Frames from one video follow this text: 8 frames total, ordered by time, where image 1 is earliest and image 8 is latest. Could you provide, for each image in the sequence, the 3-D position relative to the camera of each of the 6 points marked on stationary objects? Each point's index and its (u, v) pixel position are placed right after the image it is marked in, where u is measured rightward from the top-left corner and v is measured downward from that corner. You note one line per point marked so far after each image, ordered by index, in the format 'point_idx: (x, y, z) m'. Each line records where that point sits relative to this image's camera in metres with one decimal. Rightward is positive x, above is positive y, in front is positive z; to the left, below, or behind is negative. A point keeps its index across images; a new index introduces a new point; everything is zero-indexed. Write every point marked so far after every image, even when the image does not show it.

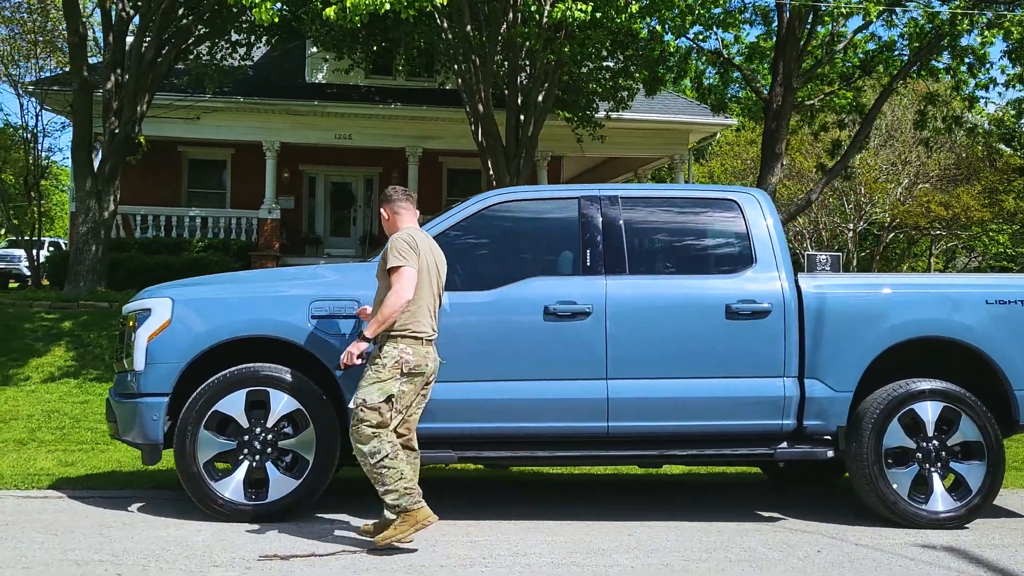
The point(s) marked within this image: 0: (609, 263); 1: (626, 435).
0: (+0.6, +0.1, +5.6) m
1: (+0.7, -0.9, +5.5) m
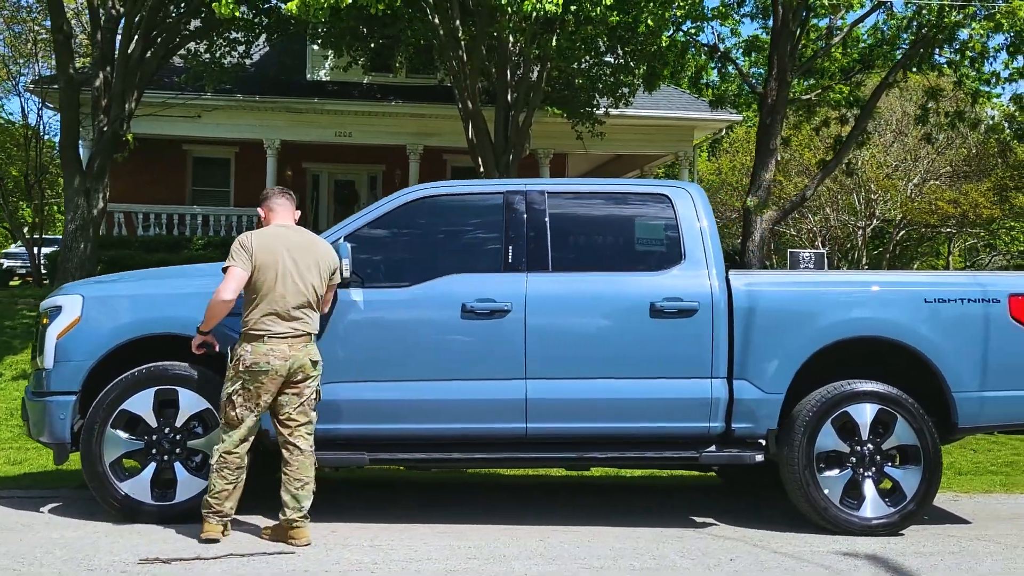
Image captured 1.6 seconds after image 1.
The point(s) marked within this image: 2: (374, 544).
0: (+0.1, +0.2, +5.5) m
1: (+0.2, -0.9, +5.4) m
2: (-0.7, -1.3, +4.7) m
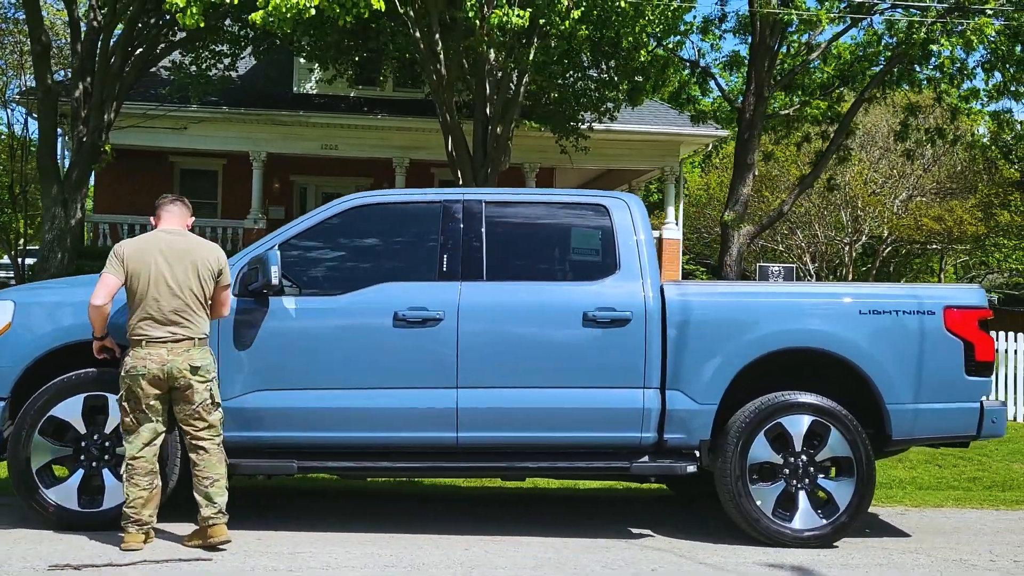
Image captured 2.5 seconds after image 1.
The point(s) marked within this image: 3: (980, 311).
0: (-0.3, +0.1, +5.5) m
1: (-0.2, -0.9, +5.4) m
2: (-1.1, -1.3, +4.6) m
3: (+2.8, -0.1, +5.5) m
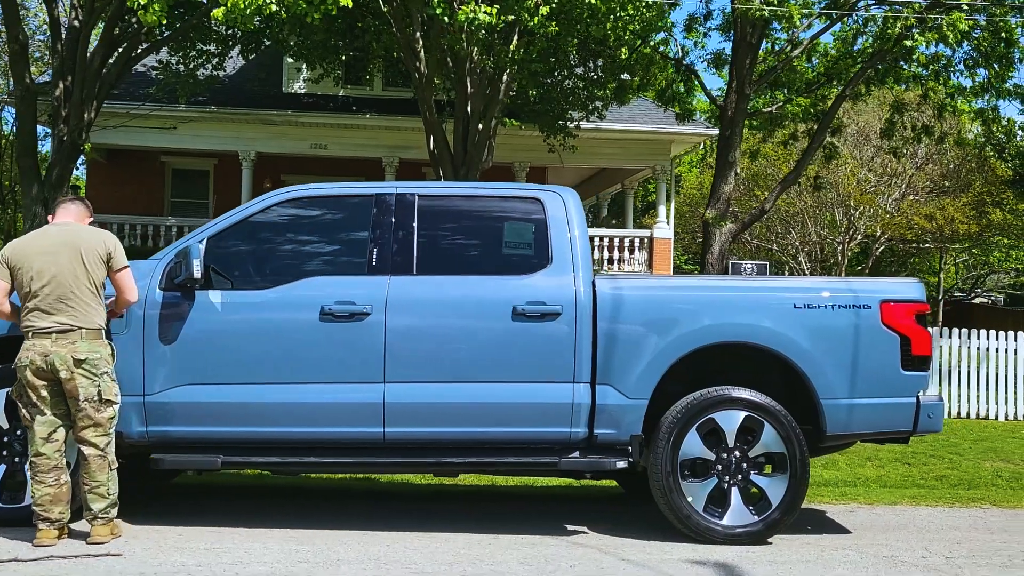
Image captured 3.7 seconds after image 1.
0: (-0.7, +0.1, +5.4) m
1: (-0.6, -0.9, +5.3) m
2: (-1.5, -1.3, +4.6) m
3: (+2.4, -0.1, +5.4) m
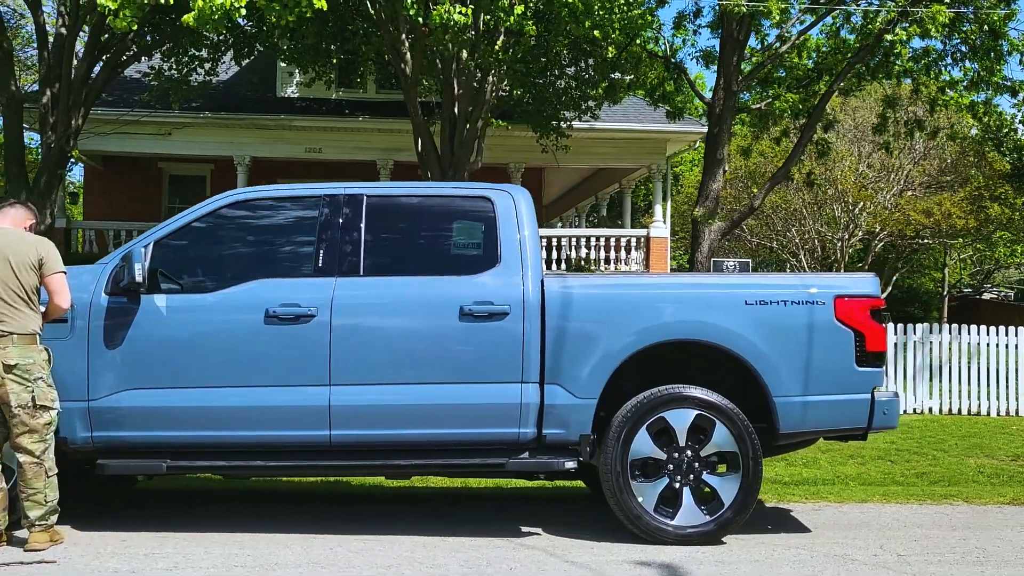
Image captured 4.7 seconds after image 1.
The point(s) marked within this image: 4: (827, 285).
0: (-1.0, +0.1, +5.4) m
1: (-0.9, -0.9, +5.3) m
2: (-1.8, -1.3, +4.6) m
3: (+2.1, -0.1, +5.4) m
4: (+1.8, 0.0, +5.4) m
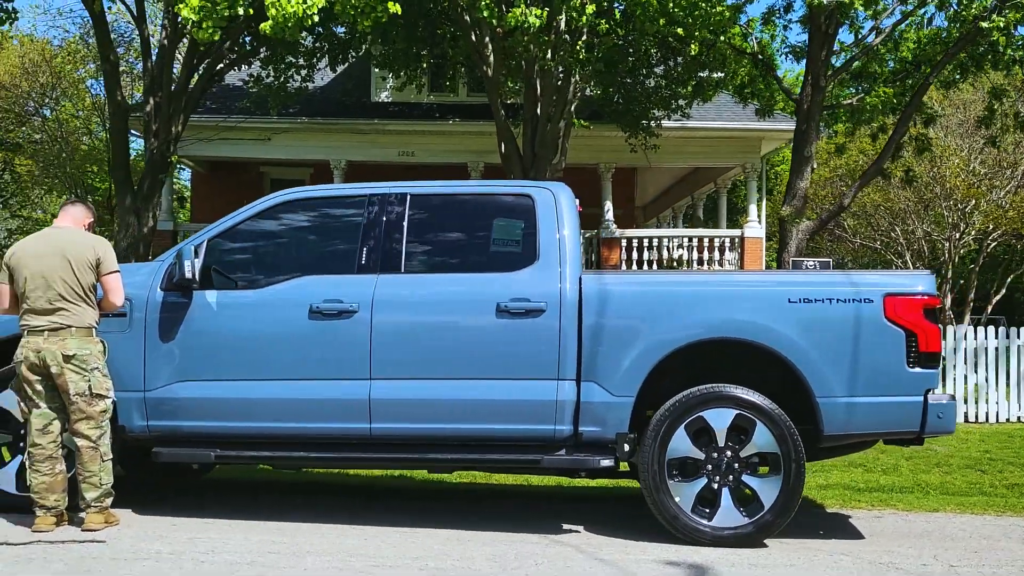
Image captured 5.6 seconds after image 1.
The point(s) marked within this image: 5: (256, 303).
0: (-0.8, +0.2, +5.5) m
1: (-0.7, -0.9, +5.4) m
2: (-1.7, -1.3, +4.8) m
3: (+2.3, -0.1, +5.1) m
4: (+2.0, 0.0, +5.2) m
5: (-1.5, -0.1, +5.4) m
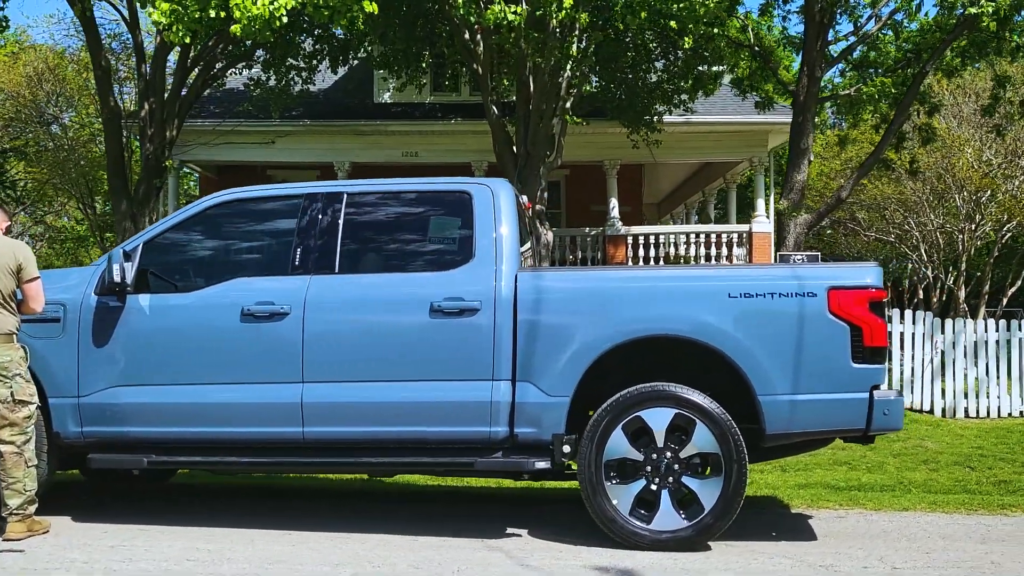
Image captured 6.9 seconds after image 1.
0: (-1.1, +0.1, +5.4) m
1: (-1.0, -0.9, +5.3) m
2: (-2.0, -1.3, +4.7) m
3: (+1.9, 0.0, +5.0) m
4: (+1.7, +0.1, +5.0) m
5: (-1.8, -0.1, +5.3) m
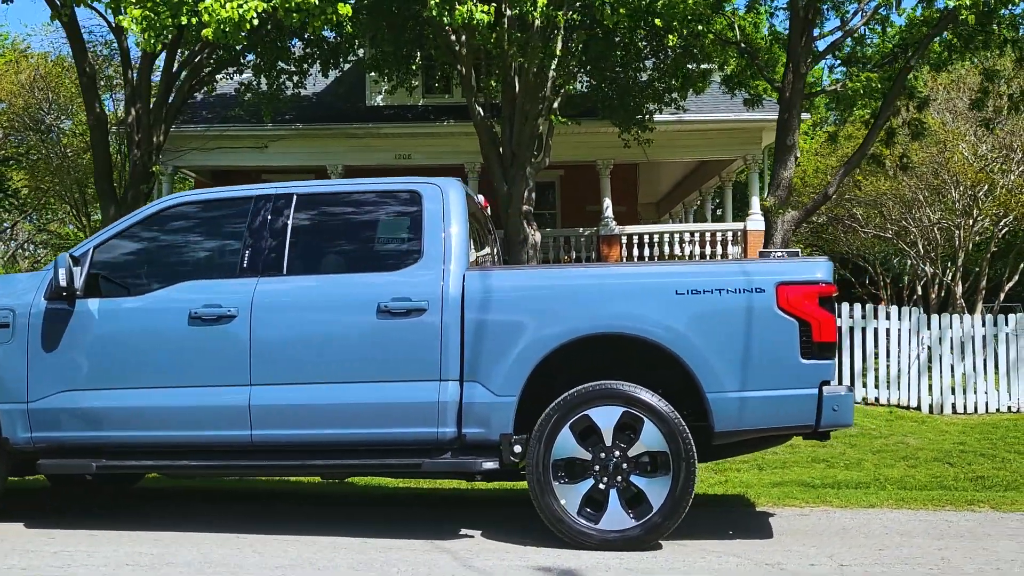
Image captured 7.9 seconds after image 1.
0: (-1.4, +0.1, +5.4) m
1: (-1.3, -0.9, +5.2) m
2: (-2.3, -1.3, +4.7) m
3: (+1.6, 0.0, +4.9) m
4: (+1.4, +0.1, +5.0) m
5: (-2.1, -0.1, +5.3) m
